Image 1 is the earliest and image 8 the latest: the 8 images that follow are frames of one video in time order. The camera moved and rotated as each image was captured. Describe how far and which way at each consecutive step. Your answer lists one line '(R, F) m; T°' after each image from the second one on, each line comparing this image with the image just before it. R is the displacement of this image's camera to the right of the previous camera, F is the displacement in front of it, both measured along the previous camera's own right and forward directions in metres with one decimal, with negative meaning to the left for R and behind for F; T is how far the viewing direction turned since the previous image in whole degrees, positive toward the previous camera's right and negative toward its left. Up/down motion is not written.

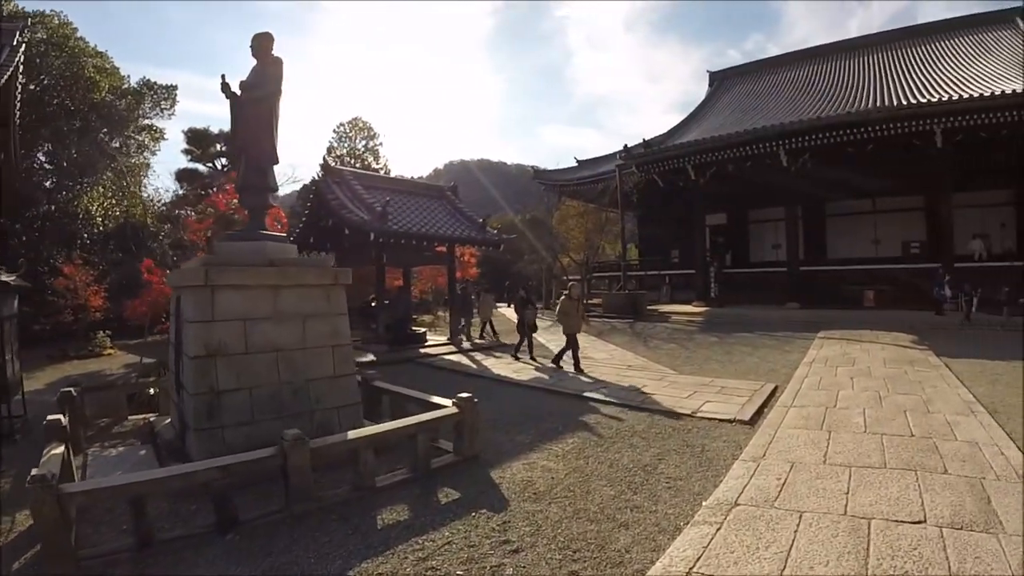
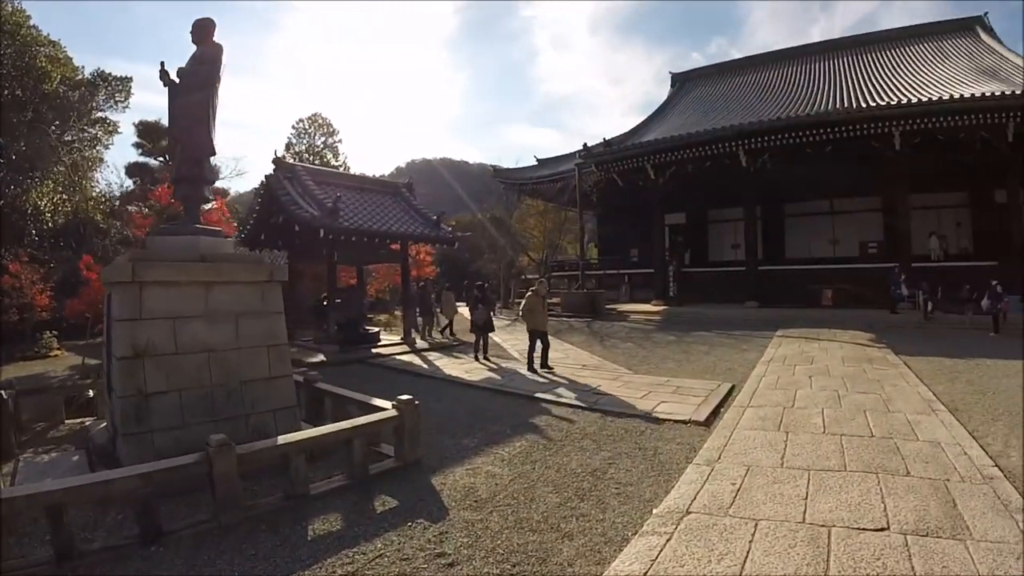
(+0.3, +0.5) m; +4°
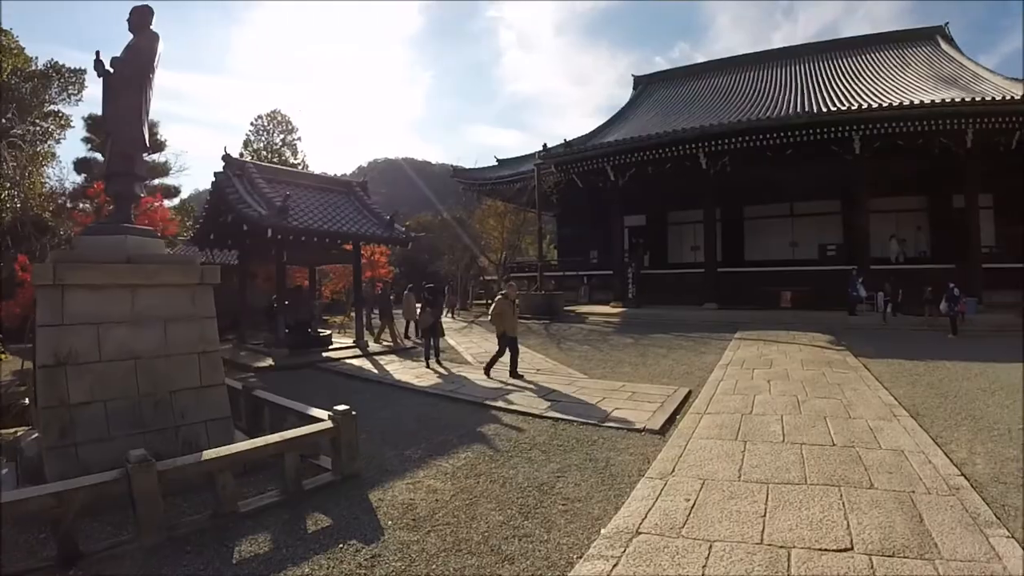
(+0.3, +0.5) m; +4°
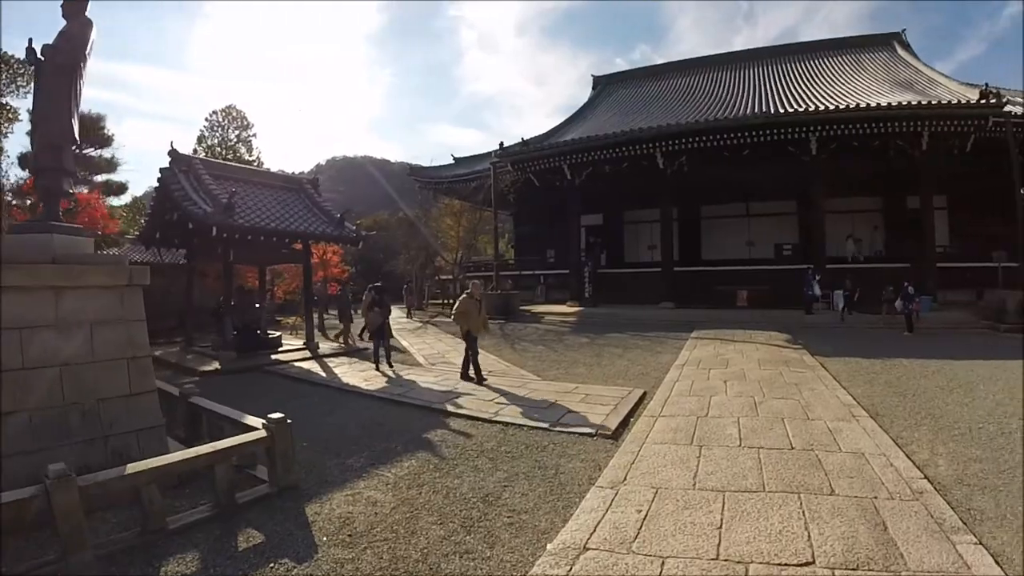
(+0.2, +0.4) m; +4°
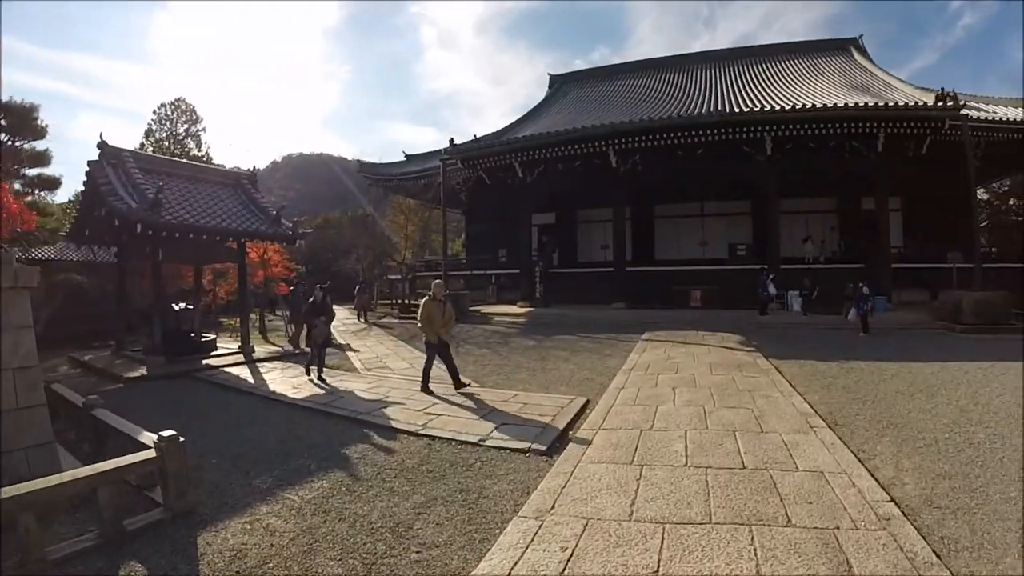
(+0.3, +0.6) m; +4°
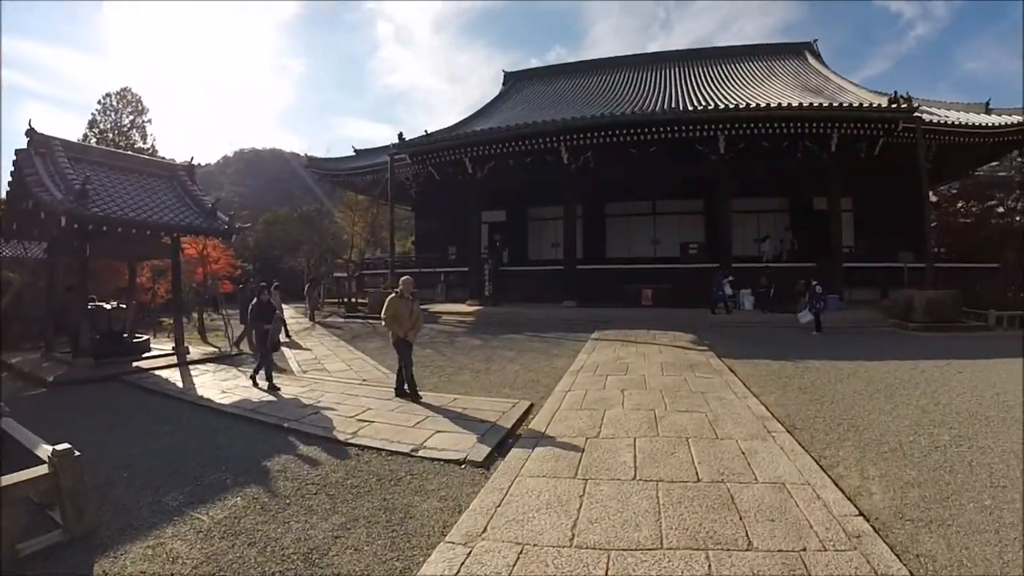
(+0.2, +0.4) m; +4°
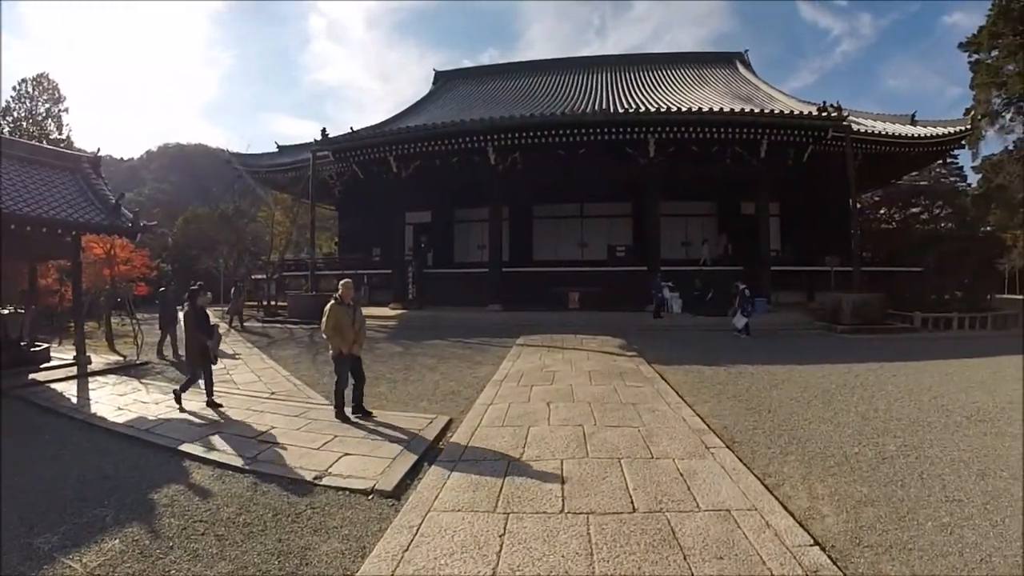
(+0.1, +0.4) m; +6°
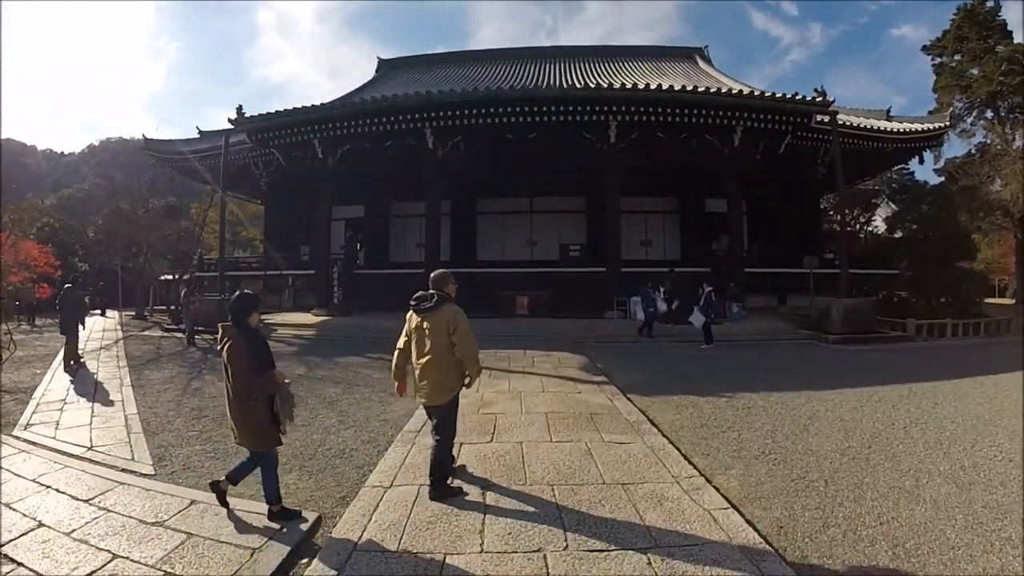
(+0.2, +1.4) m; +5°
